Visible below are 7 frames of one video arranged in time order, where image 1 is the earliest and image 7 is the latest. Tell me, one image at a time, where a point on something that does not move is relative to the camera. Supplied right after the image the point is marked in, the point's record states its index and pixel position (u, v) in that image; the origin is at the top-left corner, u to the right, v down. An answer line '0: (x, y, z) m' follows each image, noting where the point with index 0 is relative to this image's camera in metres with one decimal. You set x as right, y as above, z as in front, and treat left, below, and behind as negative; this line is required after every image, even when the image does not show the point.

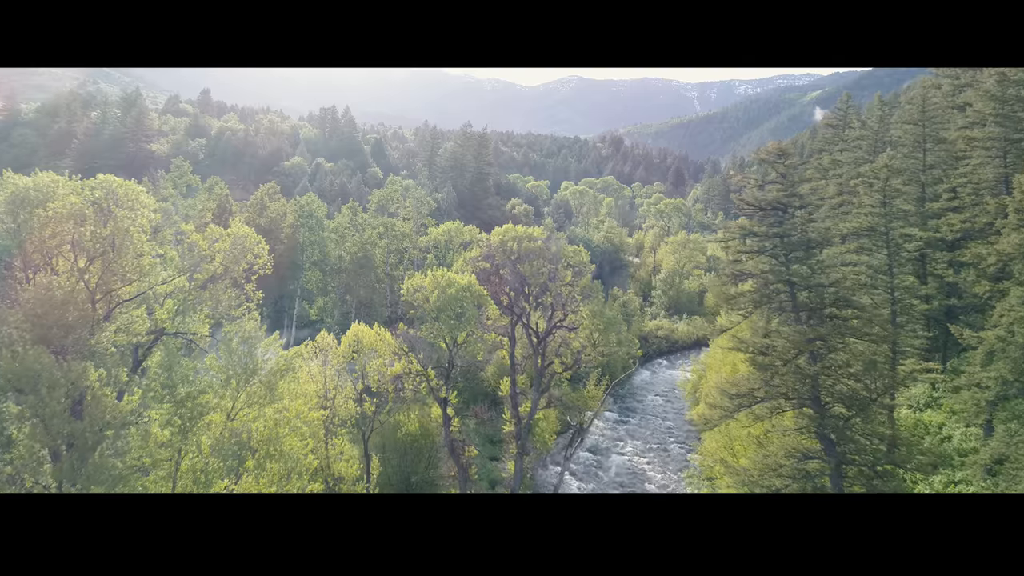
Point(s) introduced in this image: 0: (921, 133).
0: (+16.3, +6.2, +20.0) m
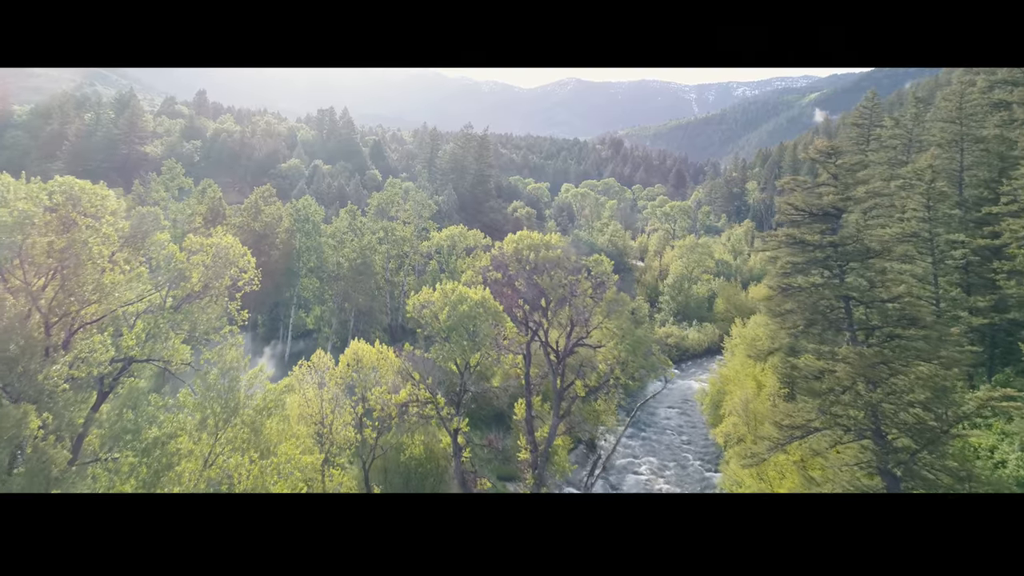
0: (+16.7, +5.8, +18.7) m
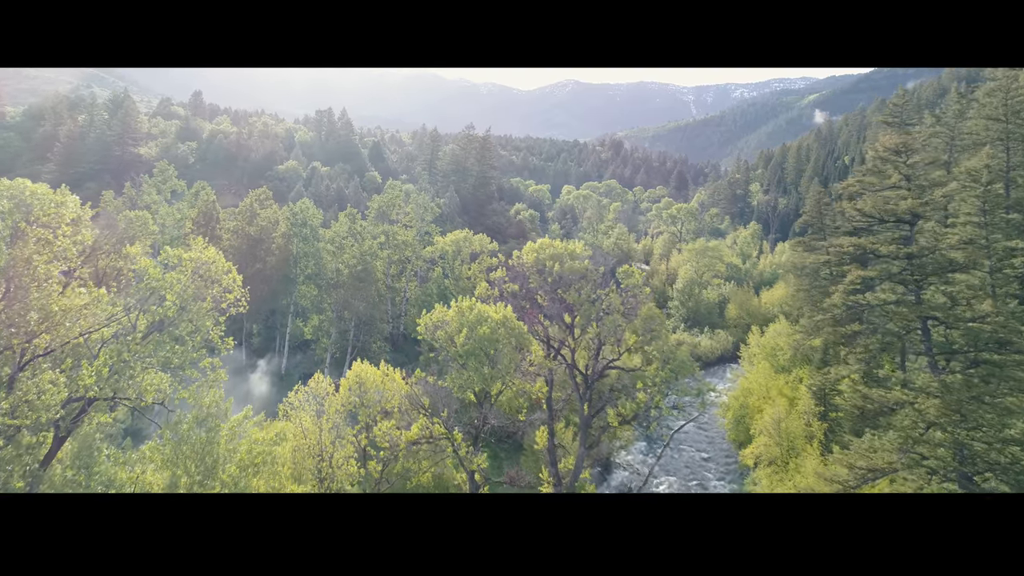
0: (+17.1, +5.5, +17.4) m
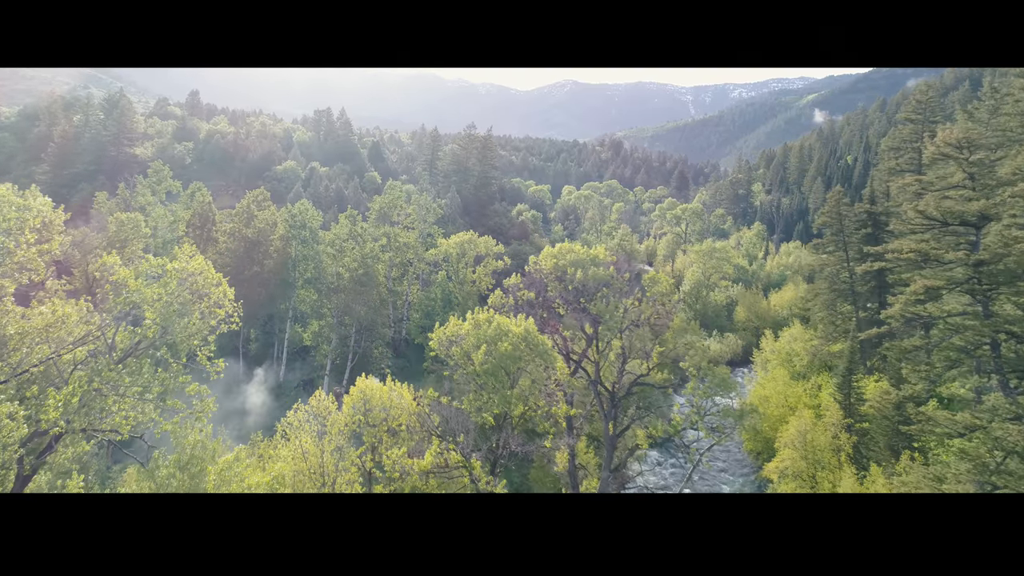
0: (+17.5, +5.3, +16.5) m
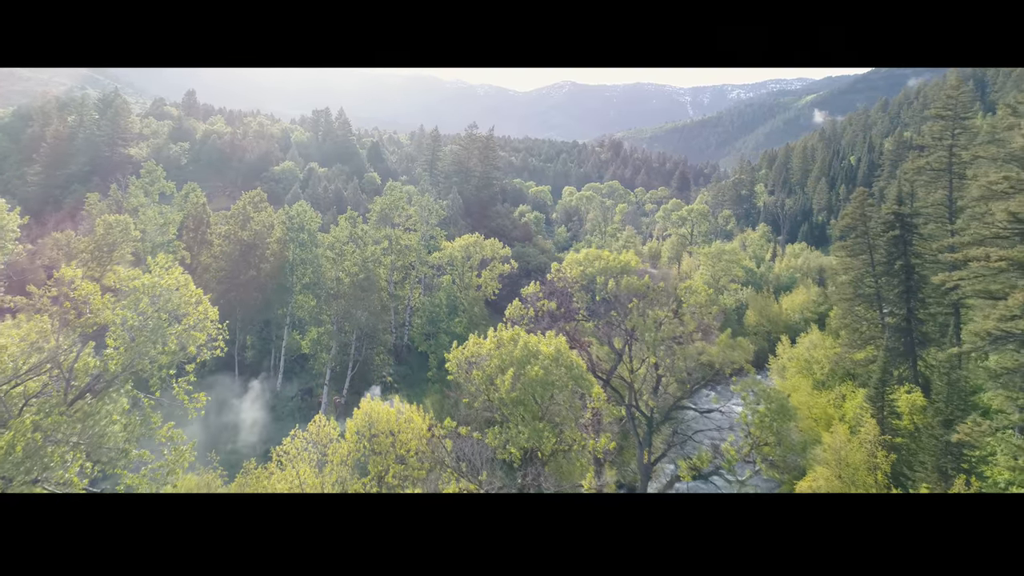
0: (+17.9, +5.1, +15.5) m
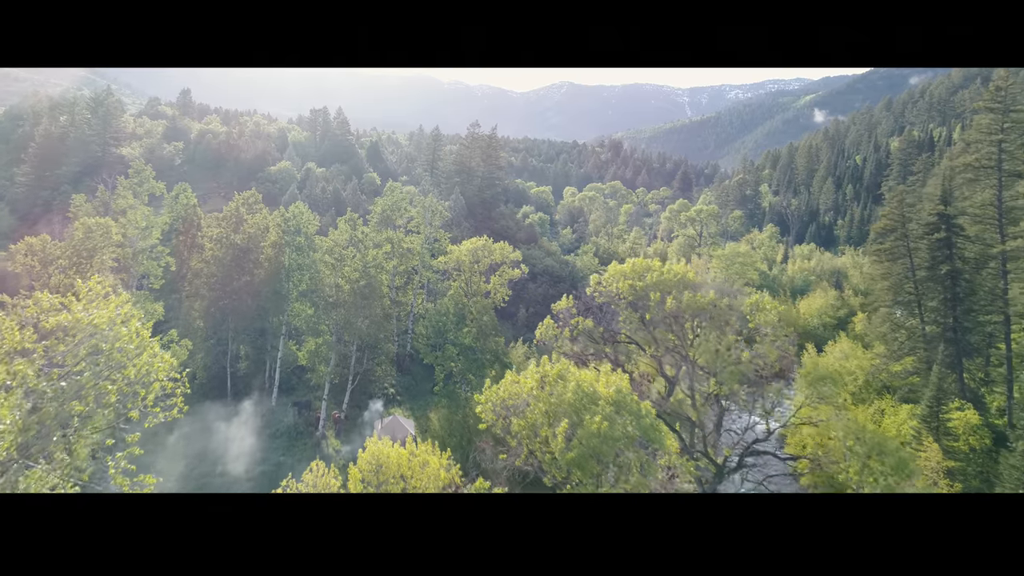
0: (+18.5, +4.9, +13.9) m
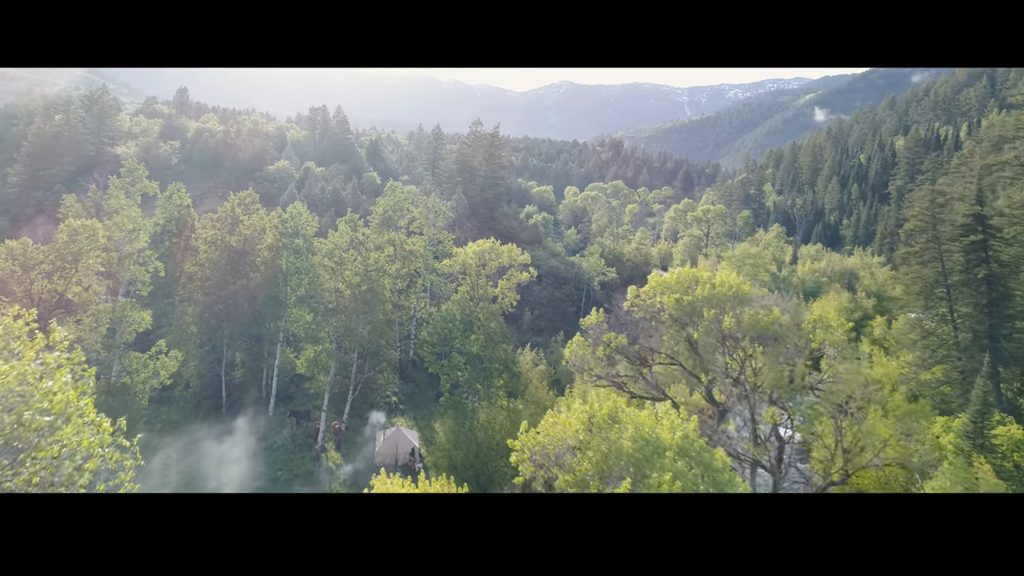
0: (+18.9, +4.7, +12.8) m
